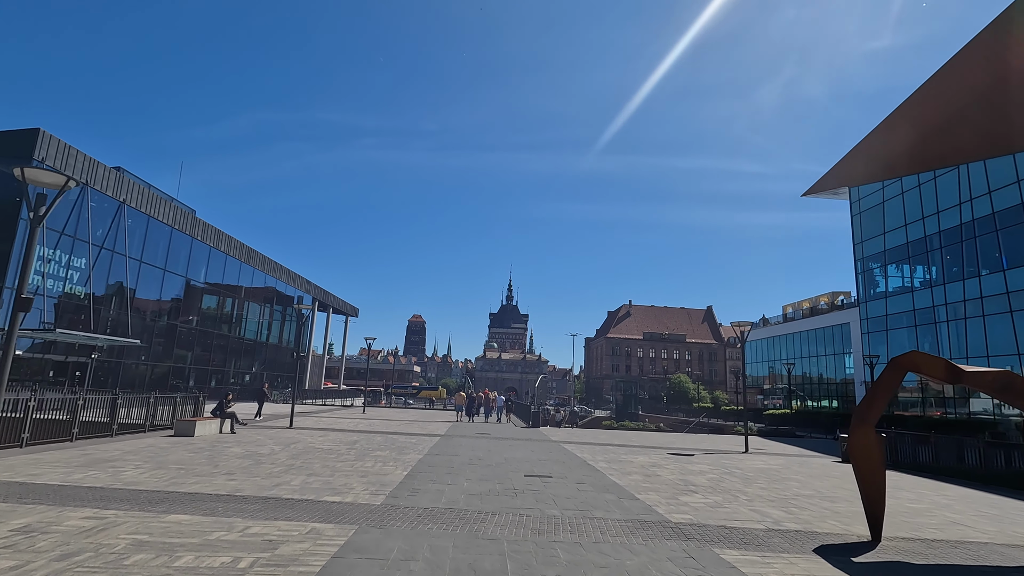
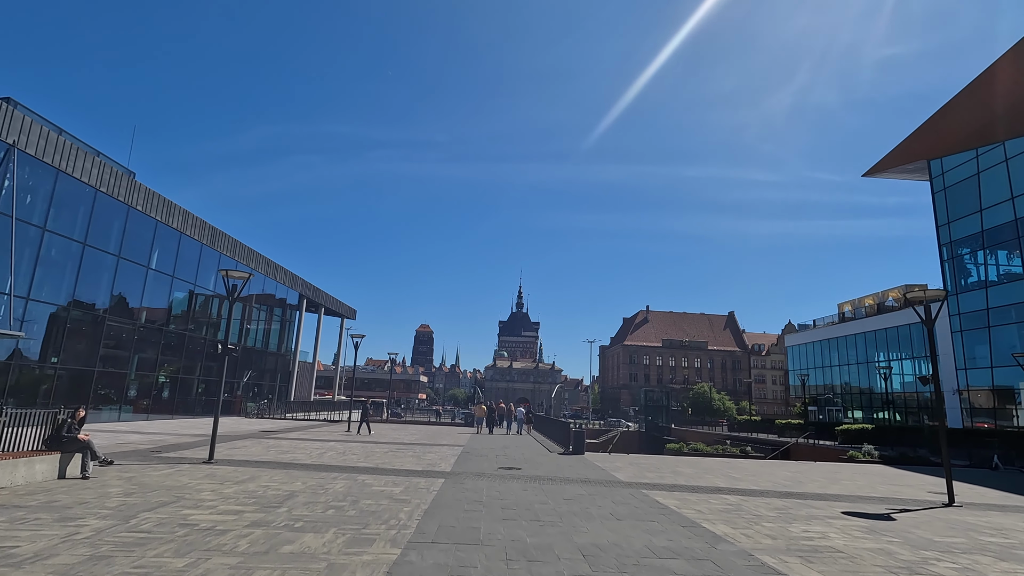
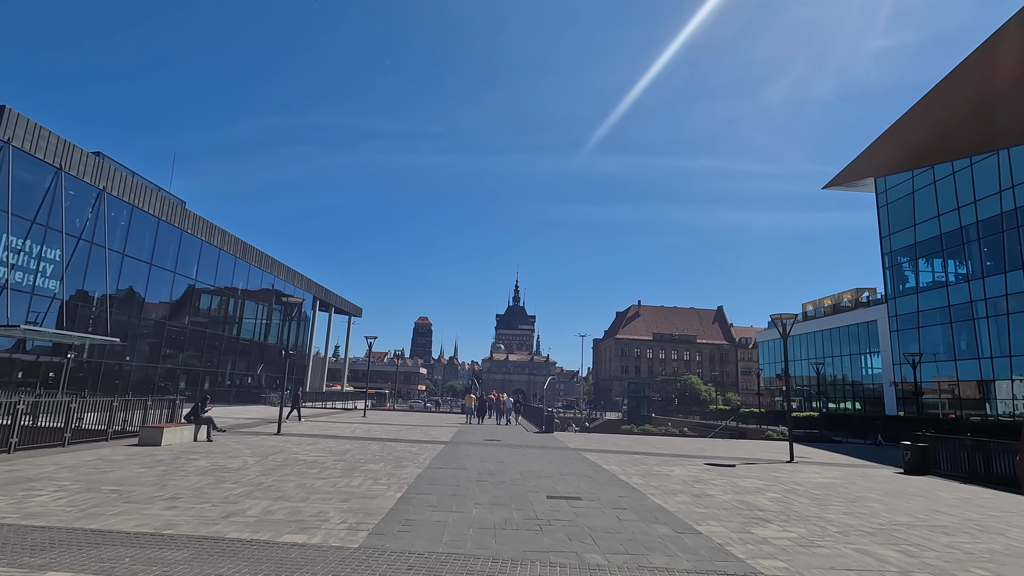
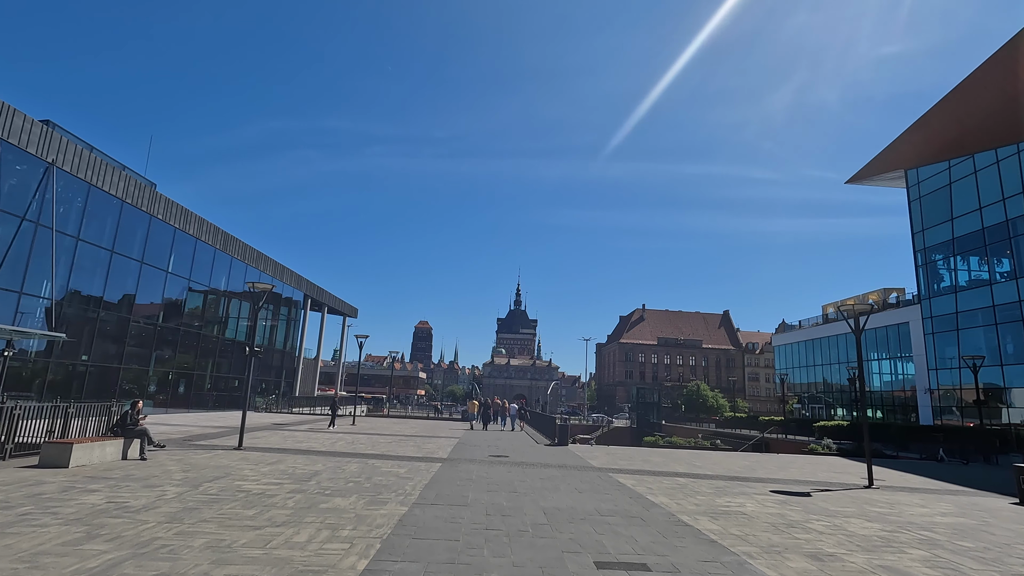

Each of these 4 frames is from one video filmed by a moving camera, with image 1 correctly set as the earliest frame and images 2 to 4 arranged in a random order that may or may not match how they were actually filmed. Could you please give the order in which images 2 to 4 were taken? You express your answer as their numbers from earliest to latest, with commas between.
3, 4, 2
